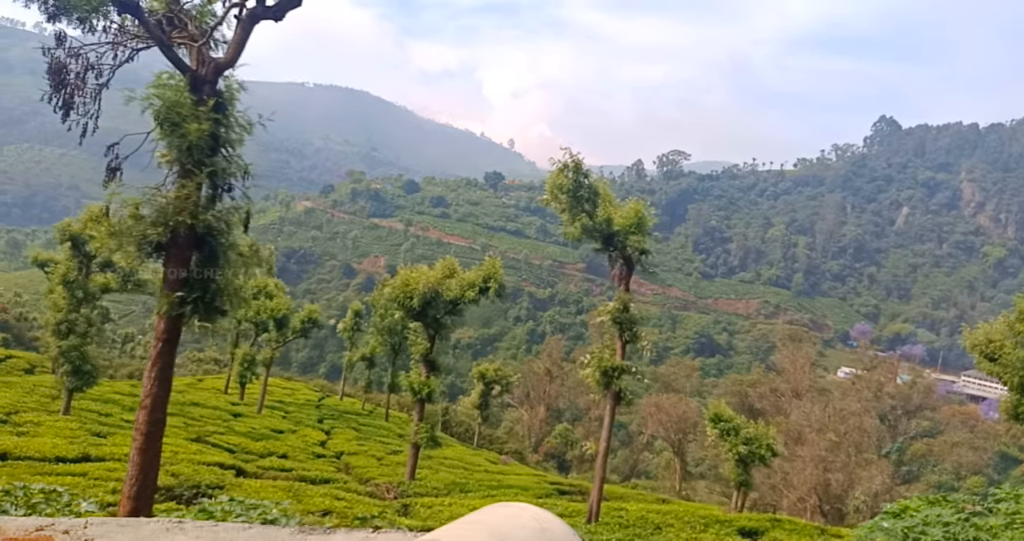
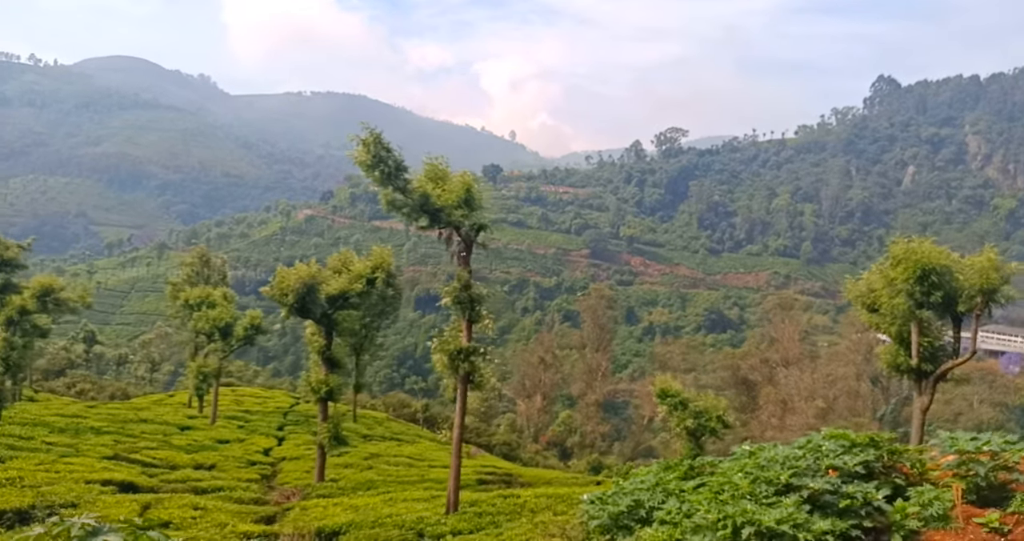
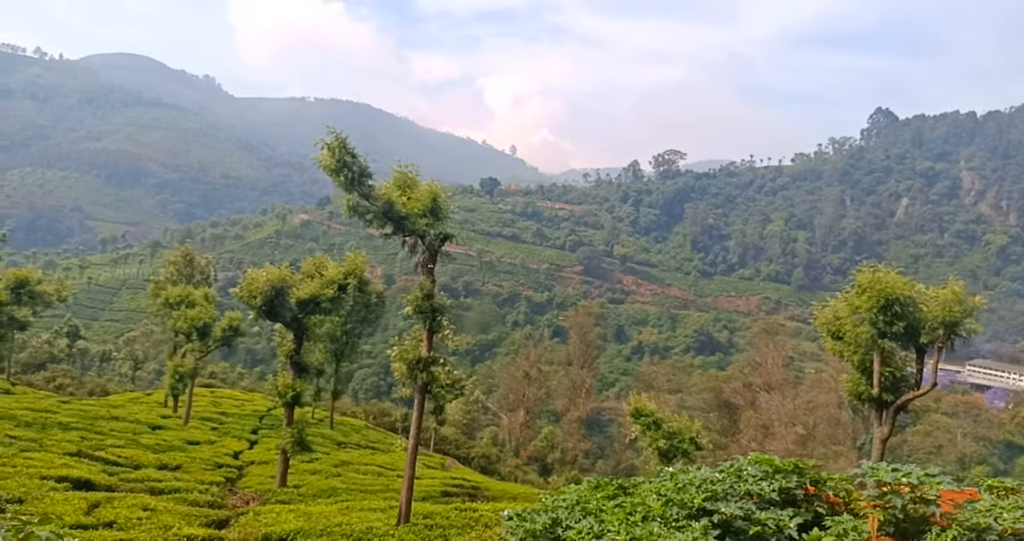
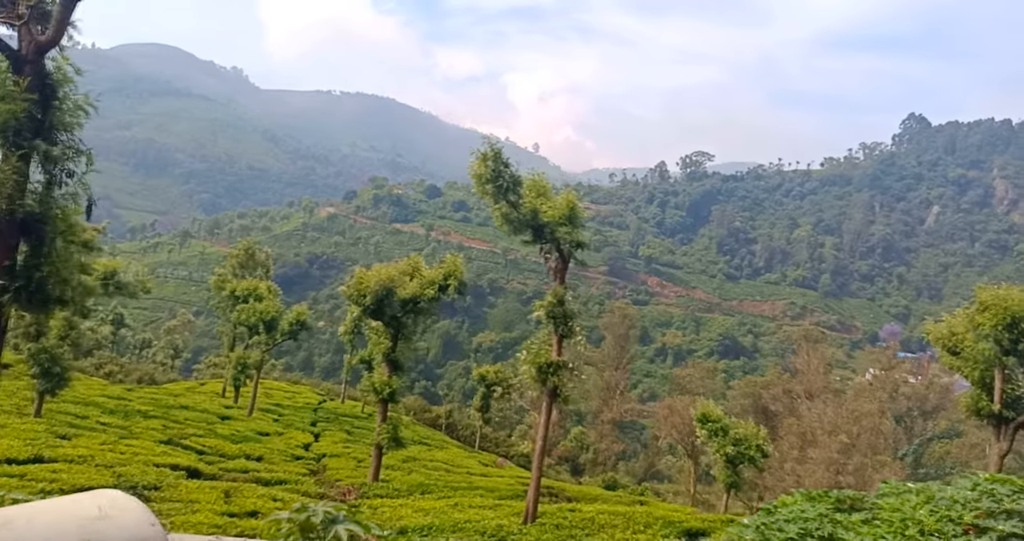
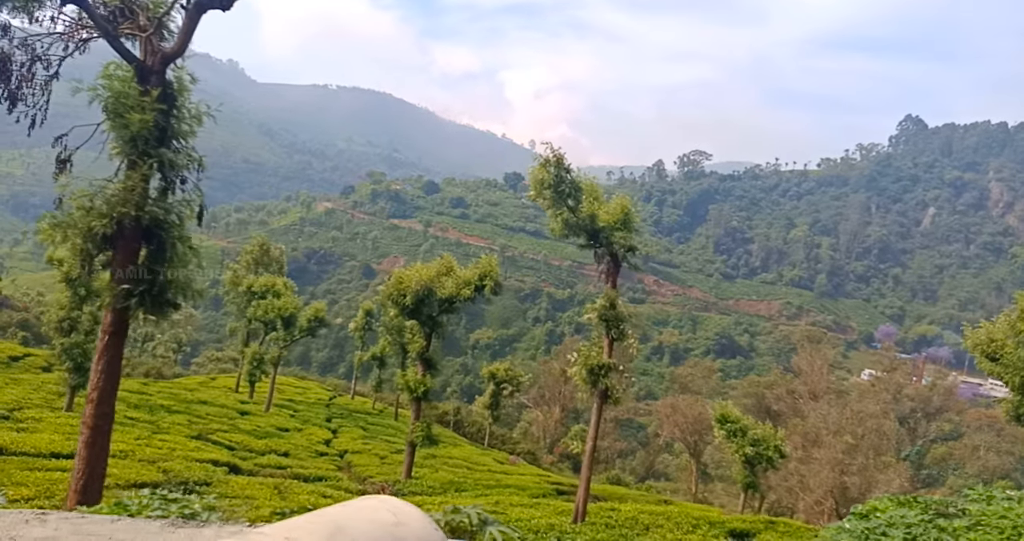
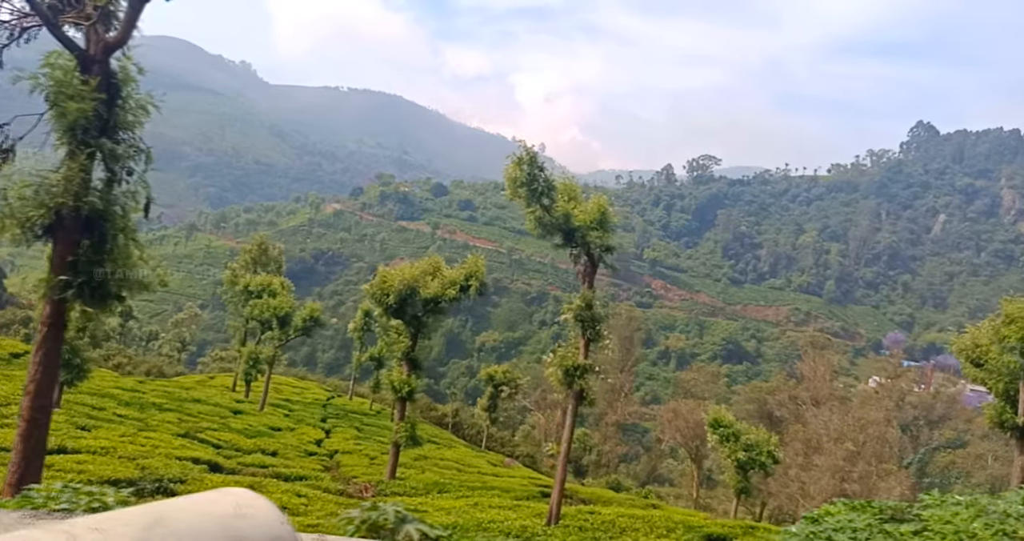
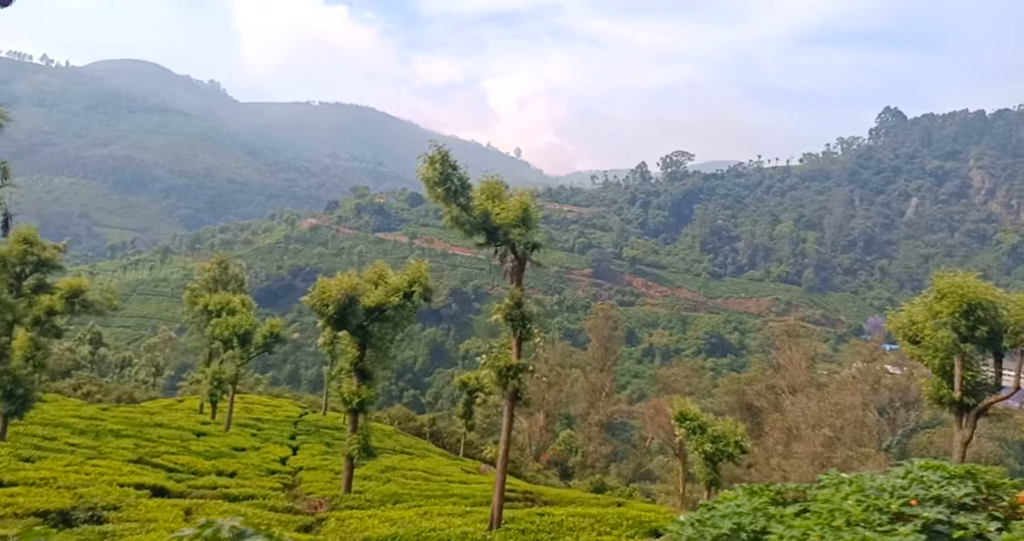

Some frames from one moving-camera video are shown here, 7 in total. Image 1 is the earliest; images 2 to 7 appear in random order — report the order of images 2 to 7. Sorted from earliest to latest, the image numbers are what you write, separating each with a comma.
5, 6, 4, 7, 2, 3
